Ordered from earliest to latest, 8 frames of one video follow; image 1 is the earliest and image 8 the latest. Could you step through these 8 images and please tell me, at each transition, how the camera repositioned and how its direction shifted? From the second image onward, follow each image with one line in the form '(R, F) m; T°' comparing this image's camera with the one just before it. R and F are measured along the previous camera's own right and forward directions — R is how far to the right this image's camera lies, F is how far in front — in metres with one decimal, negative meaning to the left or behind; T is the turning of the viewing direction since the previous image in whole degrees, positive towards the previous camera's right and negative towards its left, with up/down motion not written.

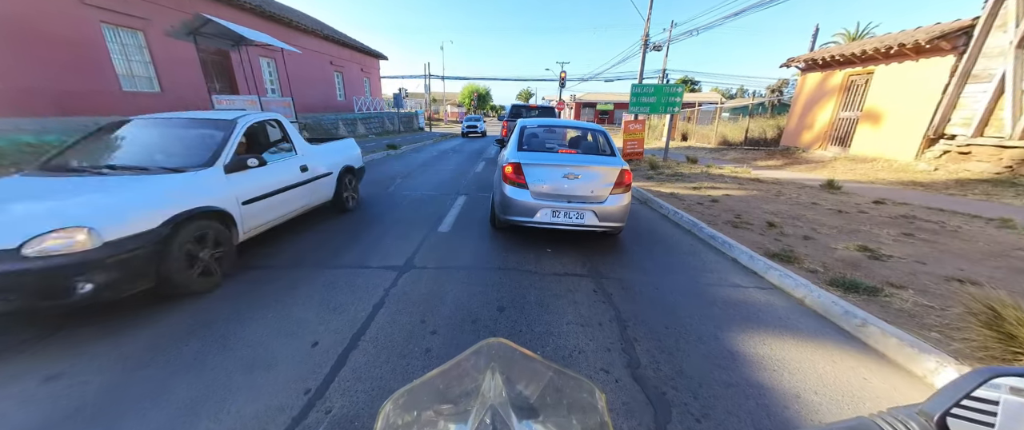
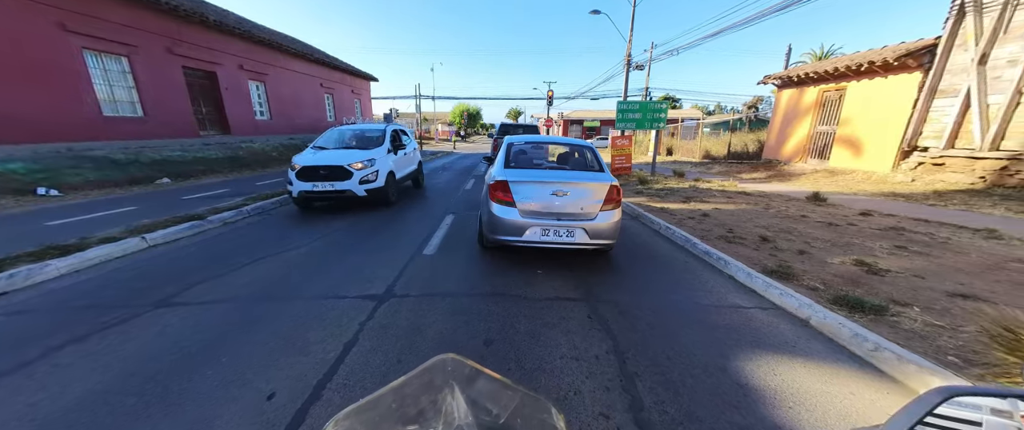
(0.0, +0.1) m; +2°
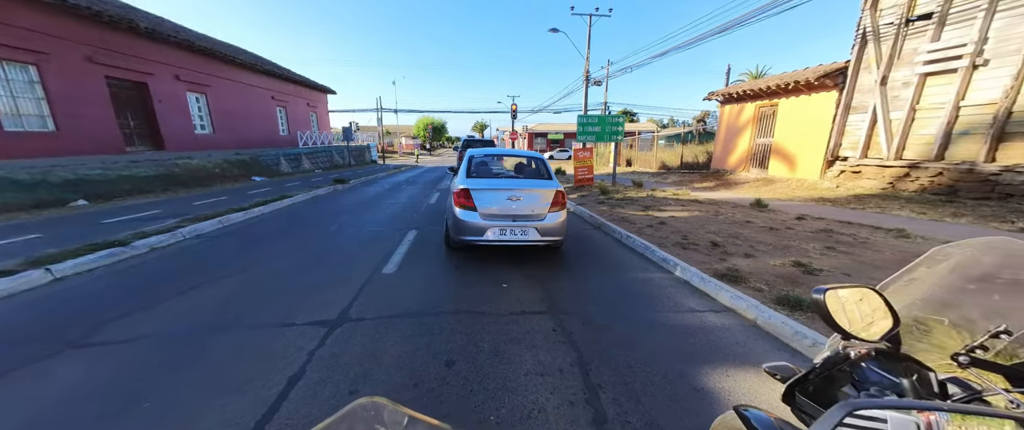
(0.0, 0.0) m; +6°
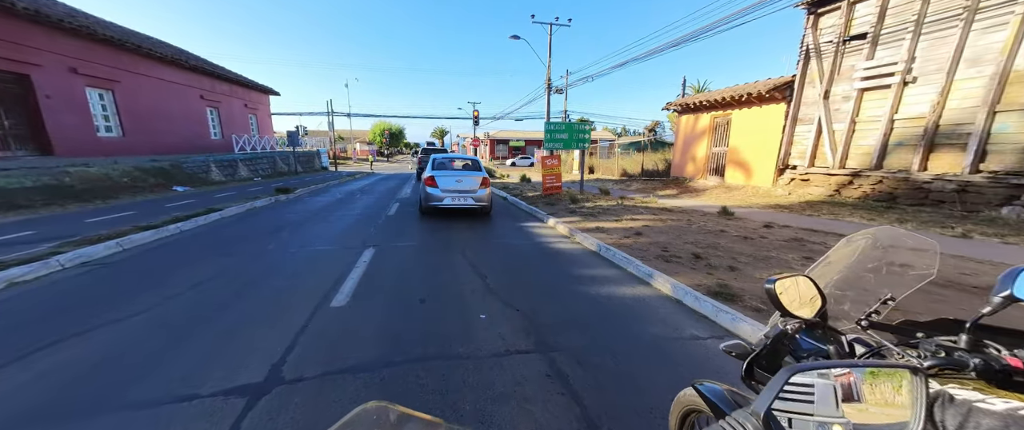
(-0.1, +0.4) m; +7°
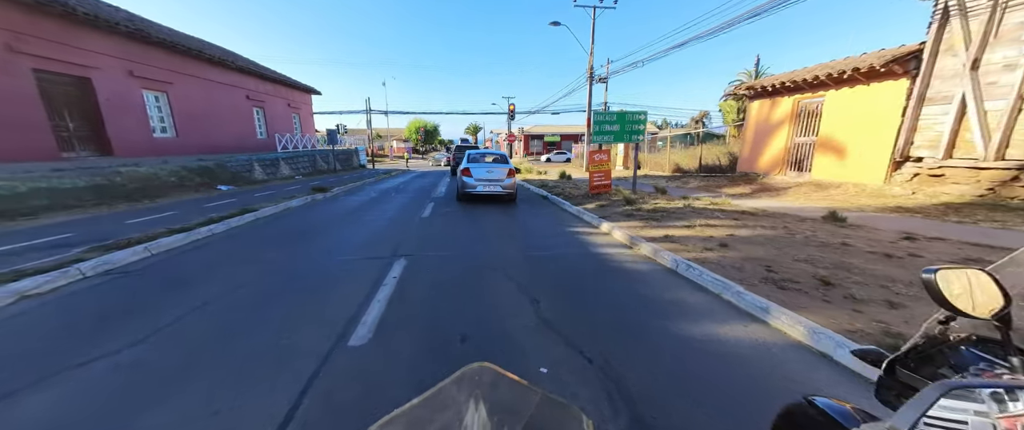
(-0.3, +0.9) m; -6°
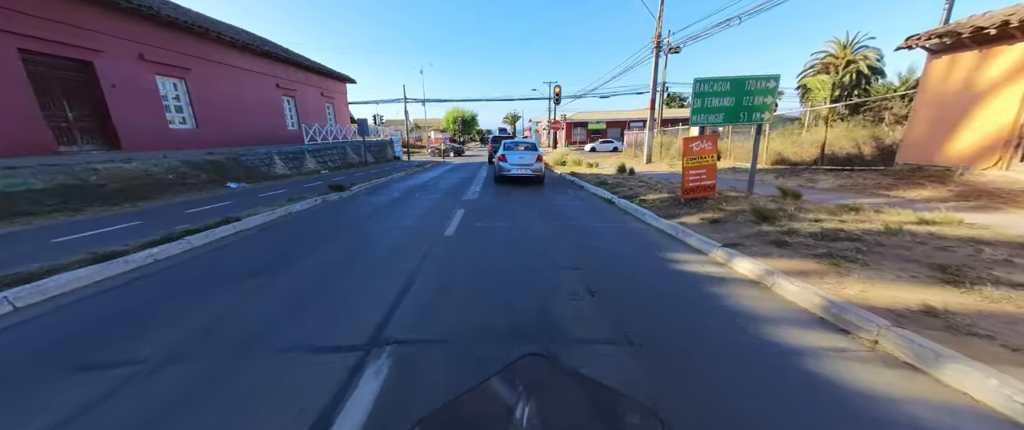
(-0.4, +2.6) m; -6°
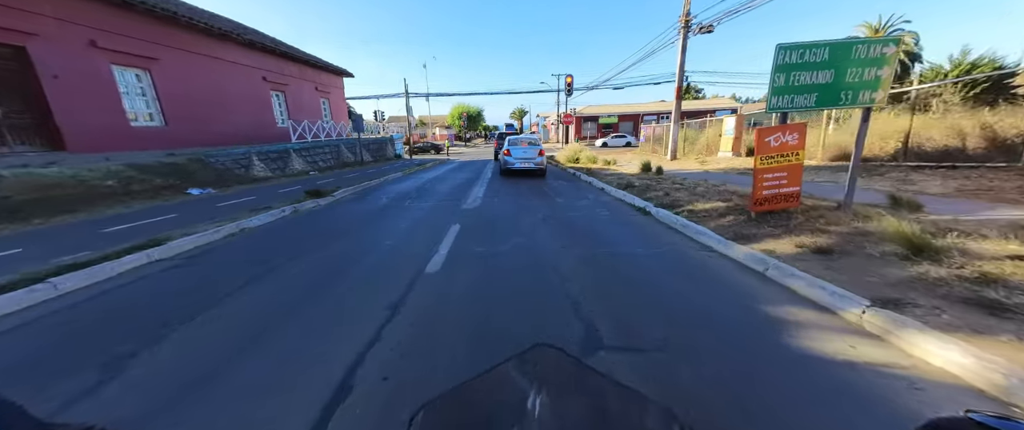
(0.0, +1.8) m; -1°
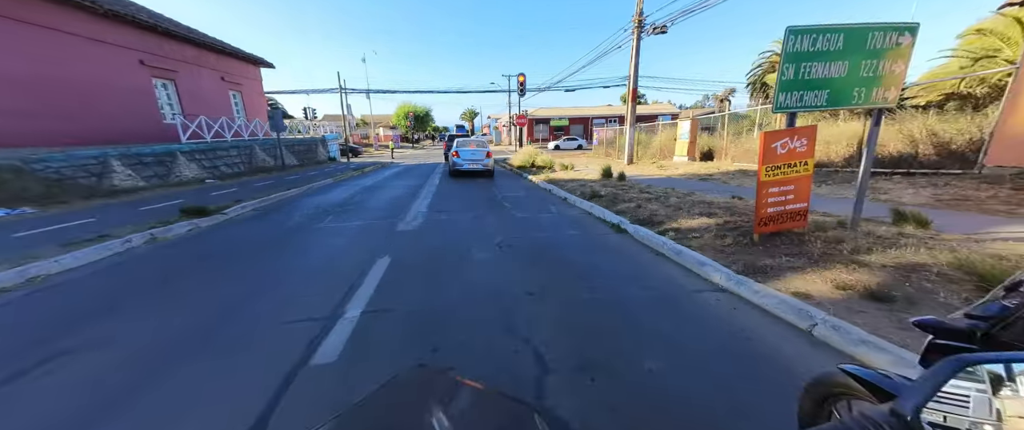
(+0.1, +1.4) m; +8°
